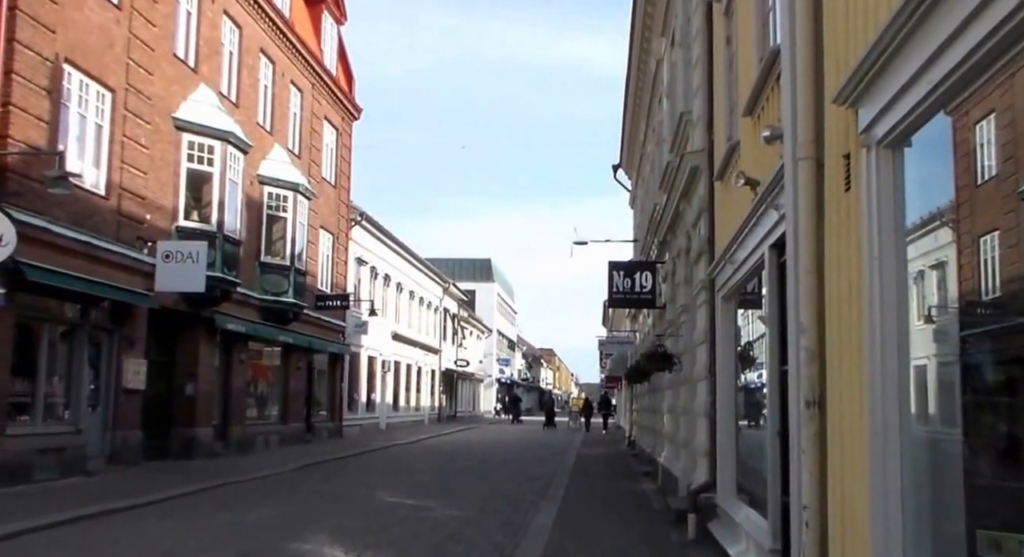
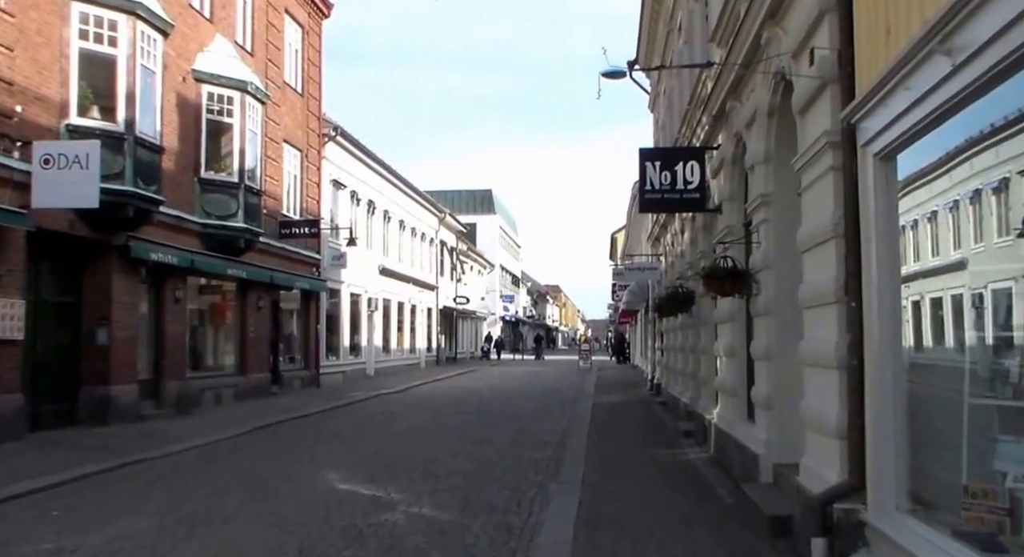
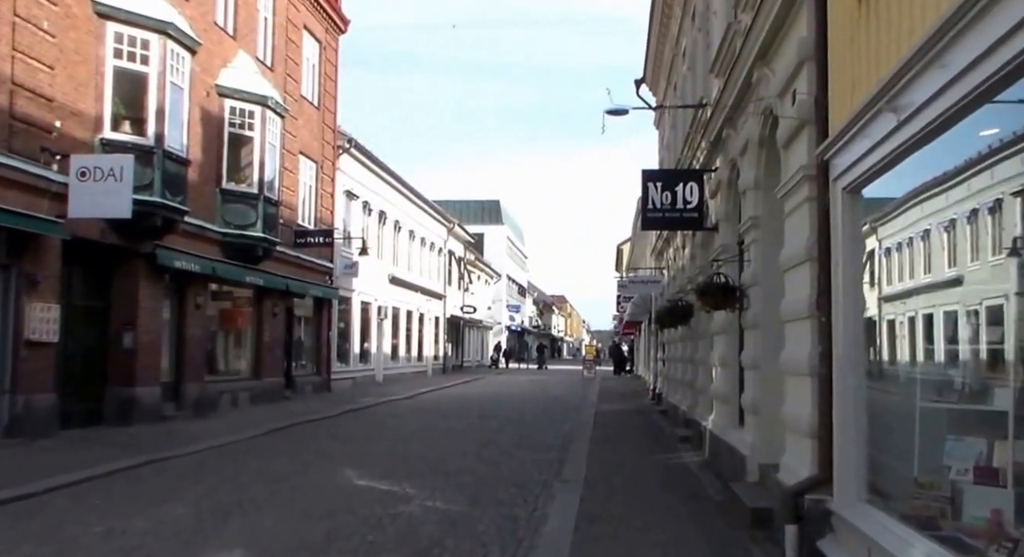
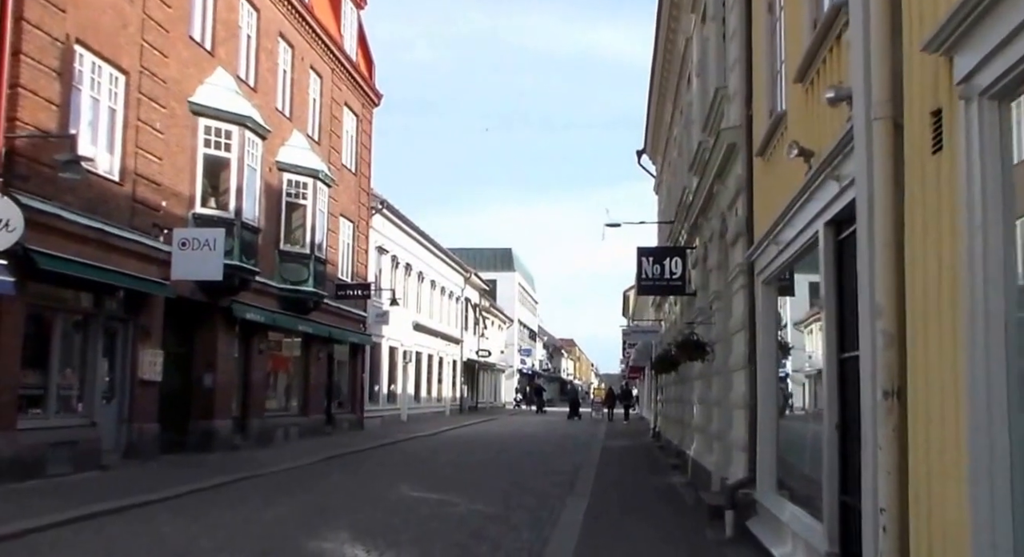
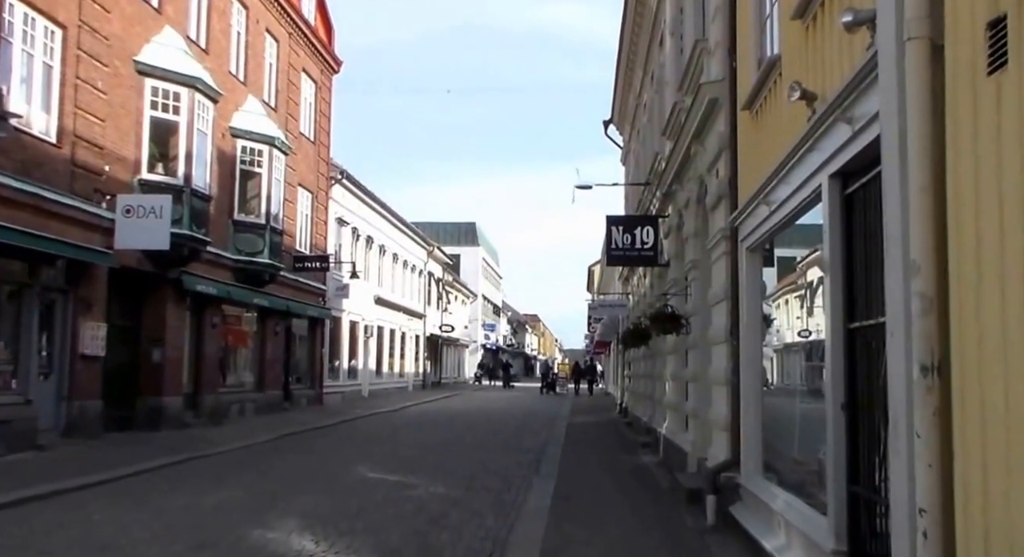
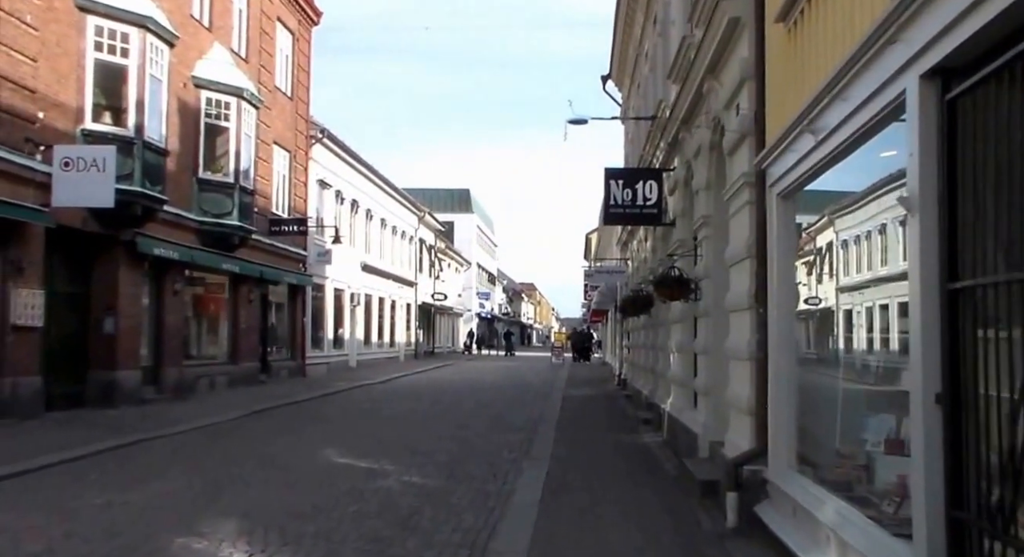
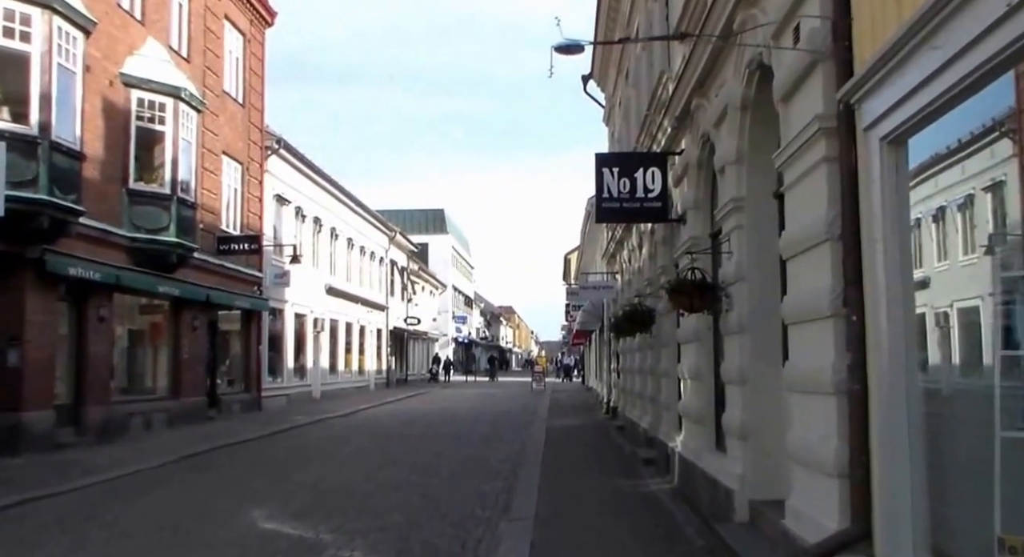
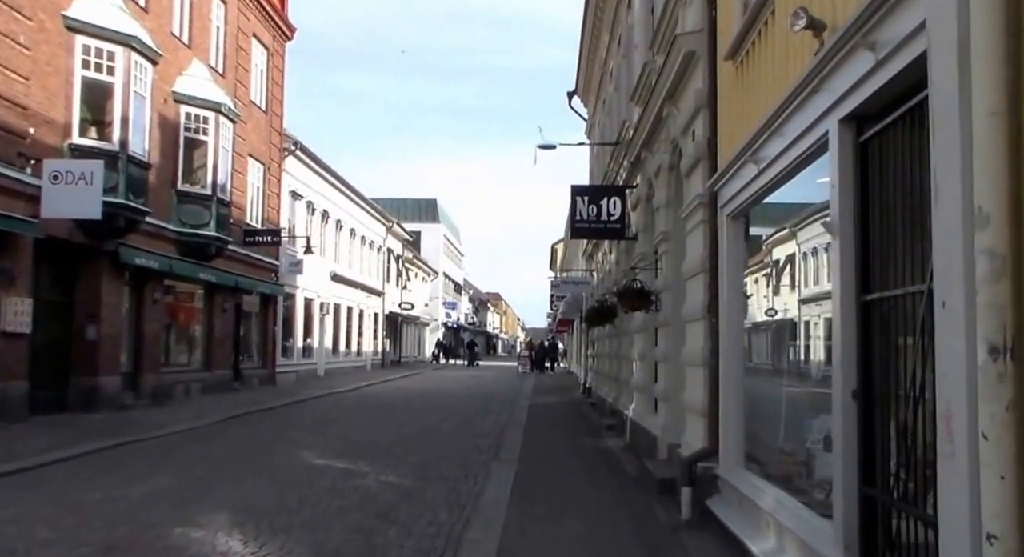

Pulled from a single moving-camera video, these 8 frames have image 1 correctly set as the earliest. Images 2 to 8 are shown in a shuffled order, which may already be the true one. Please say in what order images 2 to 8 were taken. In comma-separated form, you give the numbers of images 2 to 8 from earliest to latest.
4, 5, 8, 6, 3, 2, 7
